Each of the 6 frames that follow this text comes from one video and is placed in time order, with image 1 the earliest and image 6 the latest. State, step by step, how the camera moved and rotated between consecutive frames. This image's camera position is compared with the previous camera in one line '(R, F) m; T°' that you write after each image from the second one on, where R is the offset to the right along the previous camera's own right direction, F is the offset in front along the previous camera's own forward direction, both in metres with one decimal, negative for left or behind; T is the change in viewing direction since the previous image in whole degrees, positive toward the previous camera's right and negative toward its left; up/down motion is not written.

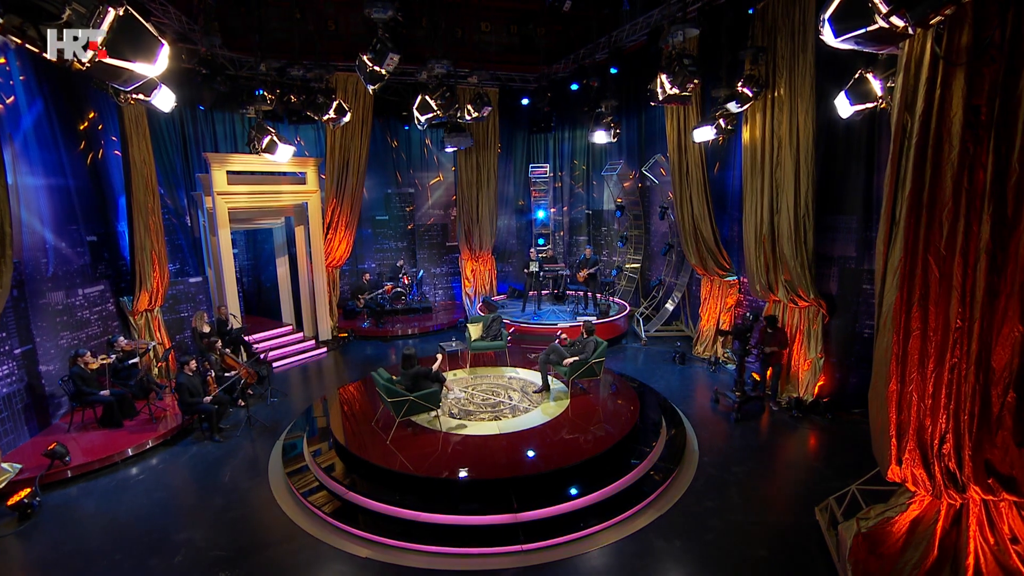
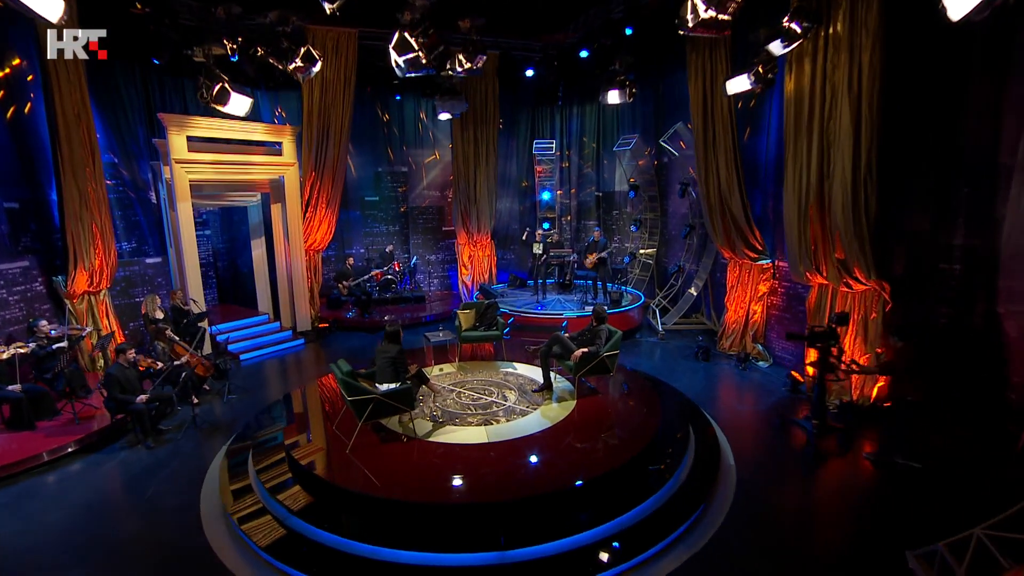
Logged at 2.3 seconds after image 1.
(+0.1, +1.1) m; -1°
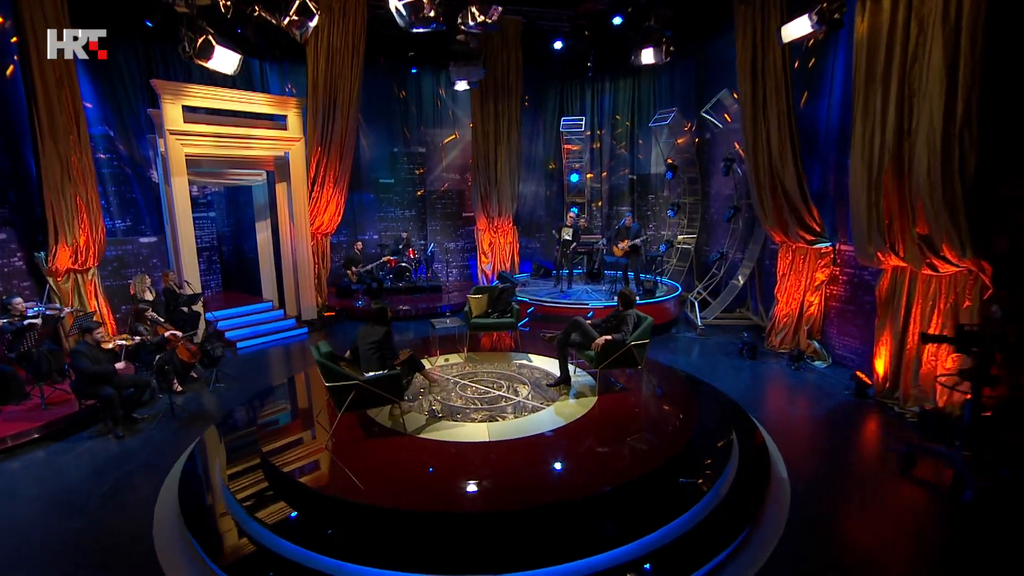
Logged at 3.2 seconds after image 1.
(+0.2, +0.8) m; -3°
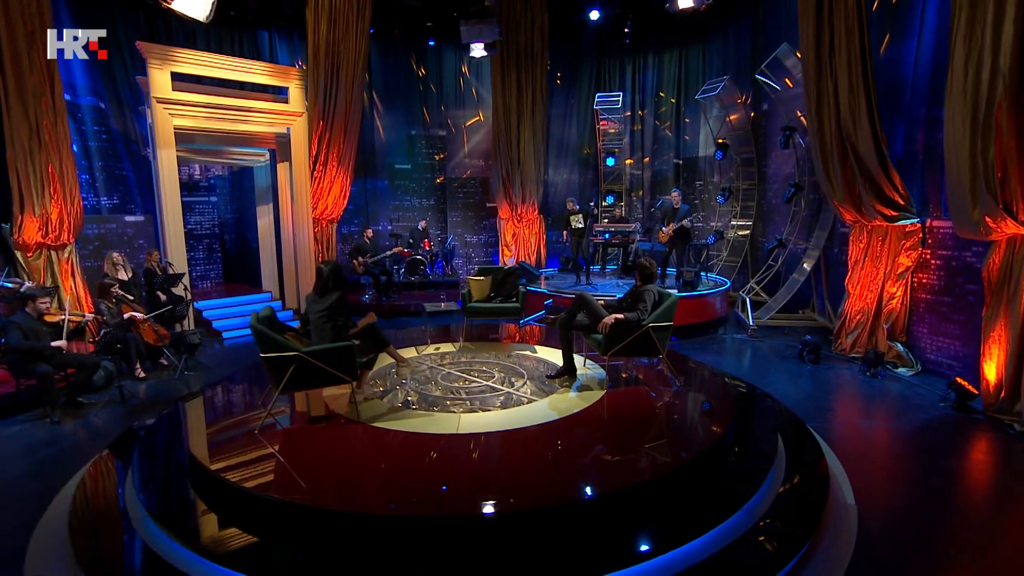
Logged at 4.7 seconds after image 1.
(+0.4, +1.0) m; -5°
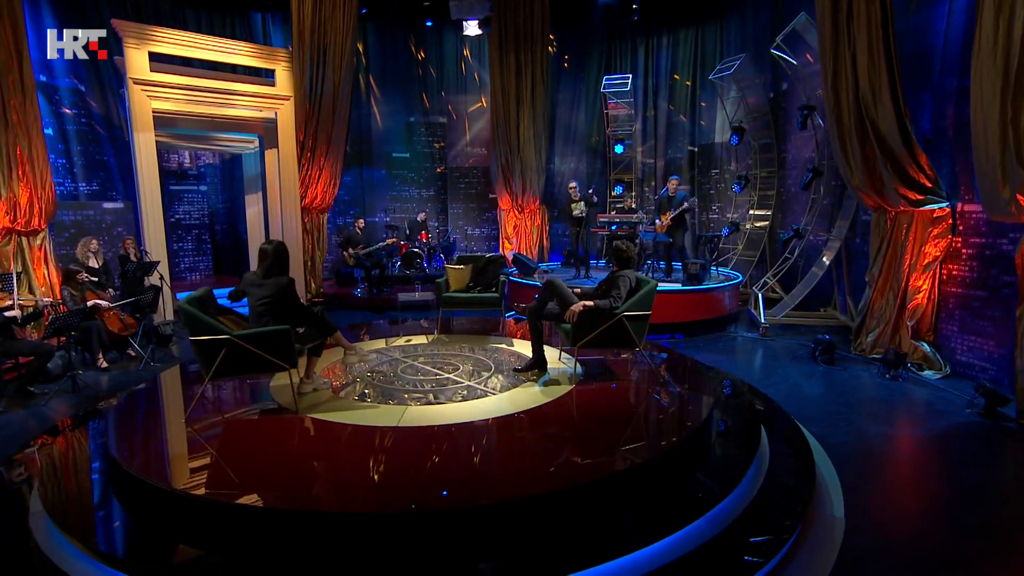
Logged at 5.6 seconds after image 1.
(+0.4, +0.4) m; -3°
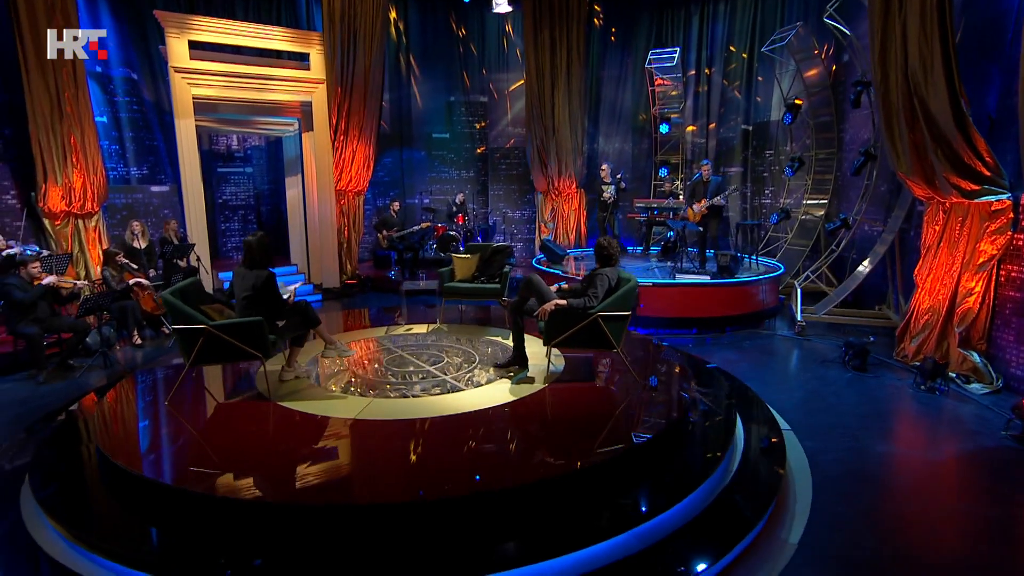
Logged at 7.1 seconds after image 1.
(+0.6, +0.2) m; -7°
